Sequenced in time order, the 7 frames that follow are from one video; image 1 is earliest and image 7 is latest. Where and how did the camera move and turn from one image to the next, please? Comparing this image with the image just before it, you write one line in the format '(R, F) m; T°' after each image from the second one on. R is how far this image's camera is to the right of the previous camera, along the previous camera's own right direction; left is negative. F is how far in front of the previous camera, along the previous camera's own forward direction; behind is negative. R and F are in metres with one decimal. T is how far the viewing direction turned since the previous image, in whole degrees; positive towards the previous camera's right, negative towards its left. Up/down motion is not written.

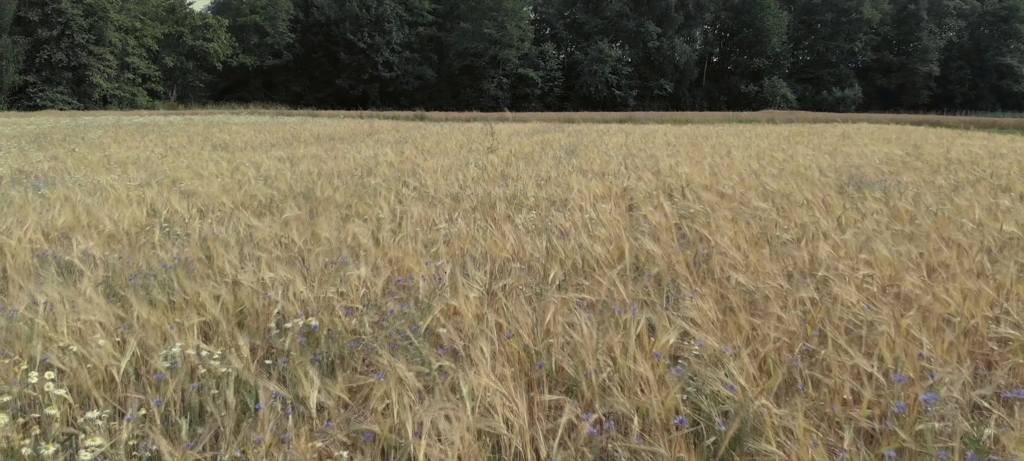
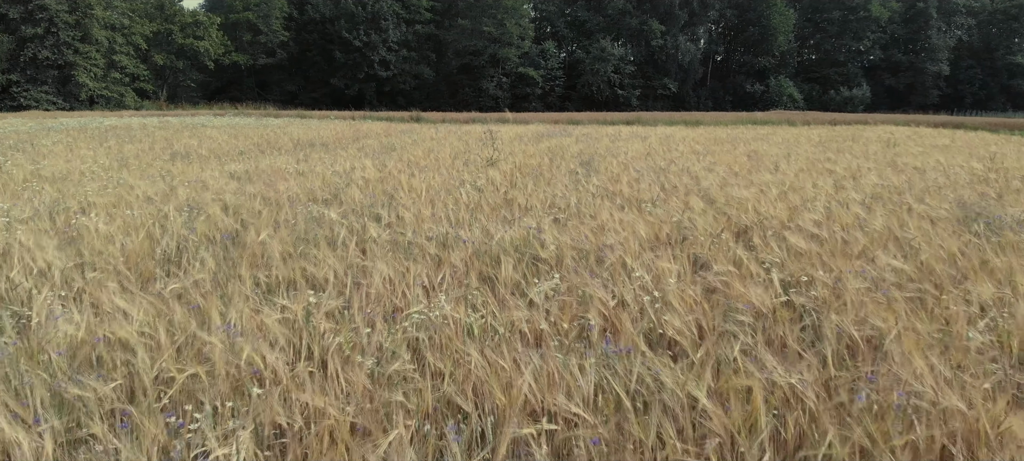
(0.0, +0.9) m; 0°
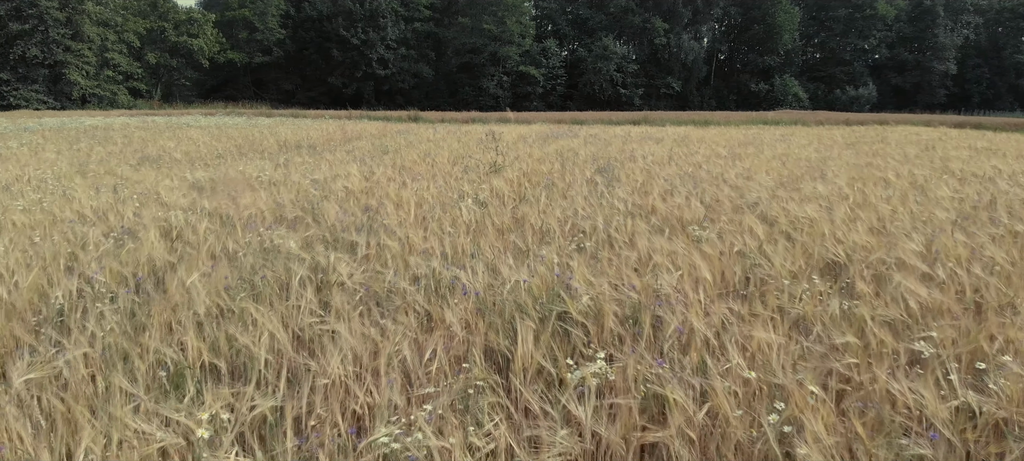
(0.0, +0.5) m; 0°
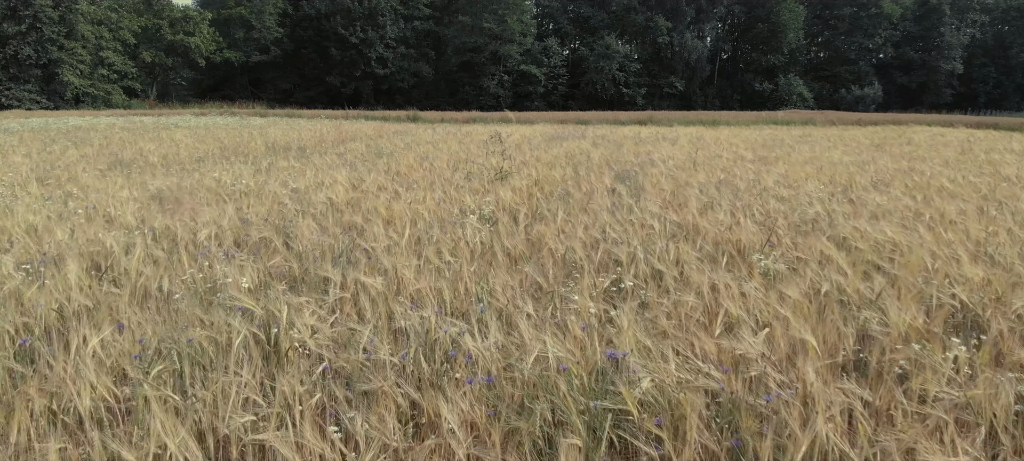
(0.0, +0.4) m; 0°
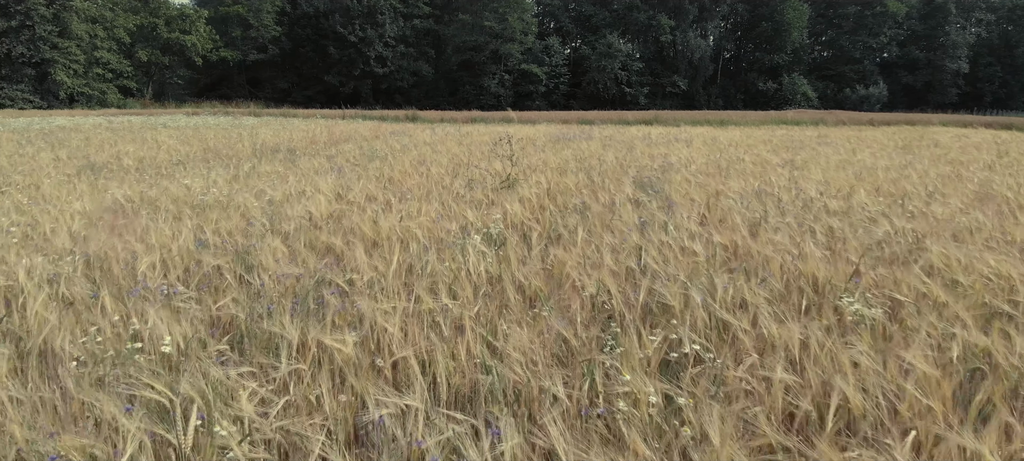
(0.0, +0.4) m; 0°
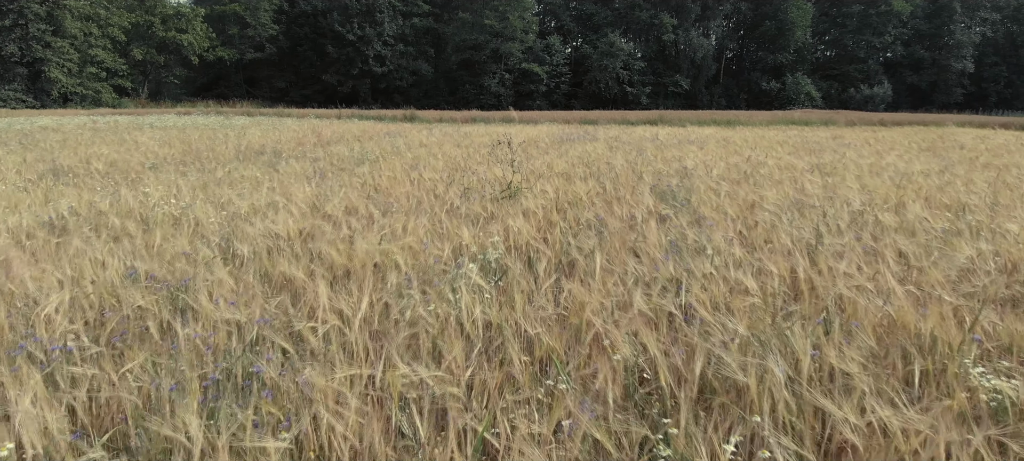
(0.0, +0.3) m; 0°
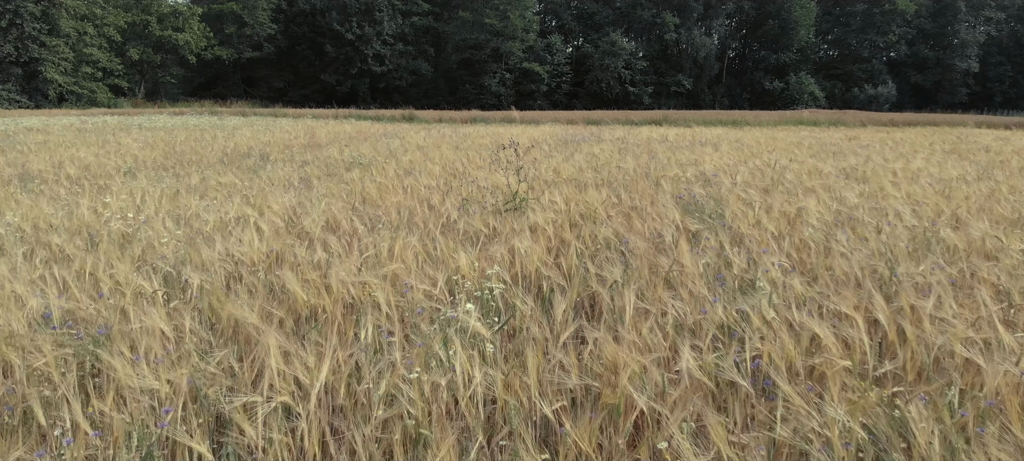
(0.0, +0.3) m; 0°
